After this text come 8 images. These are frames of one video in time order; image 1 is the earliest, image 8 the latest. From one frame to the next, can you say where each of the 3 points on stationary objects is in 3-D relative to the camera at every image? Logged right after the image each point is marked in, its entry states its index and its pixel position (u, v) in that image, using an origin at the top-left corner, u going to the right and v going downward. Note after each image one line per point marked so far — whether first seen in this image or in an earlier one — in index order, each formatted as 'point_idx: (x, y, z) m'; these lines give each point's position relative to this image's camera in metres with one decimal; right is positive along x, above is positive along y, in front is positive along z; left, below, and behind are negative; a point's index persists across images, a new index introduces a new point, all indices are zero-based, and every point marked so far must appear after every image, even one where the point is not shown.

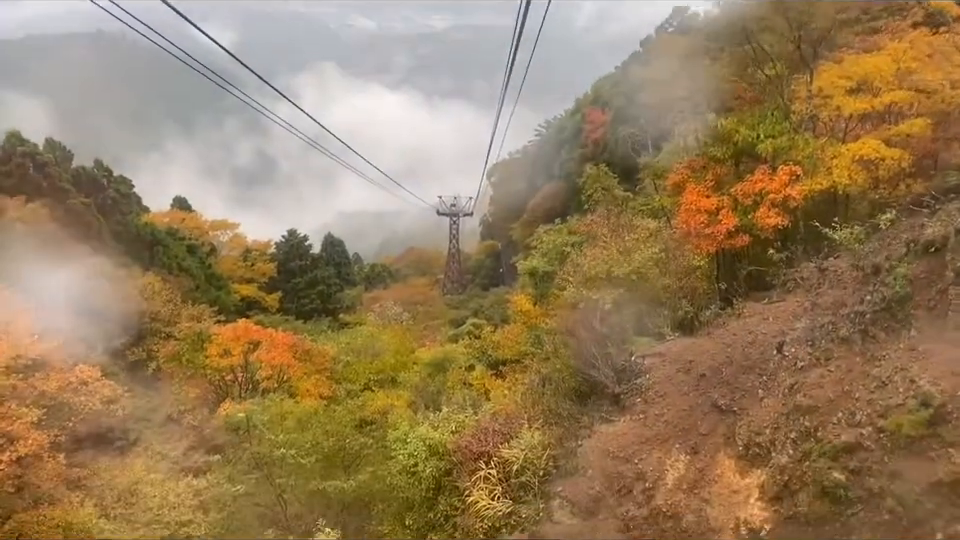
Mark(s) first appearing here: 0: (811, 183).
0: (+5.6, +1.5, +13.9) m
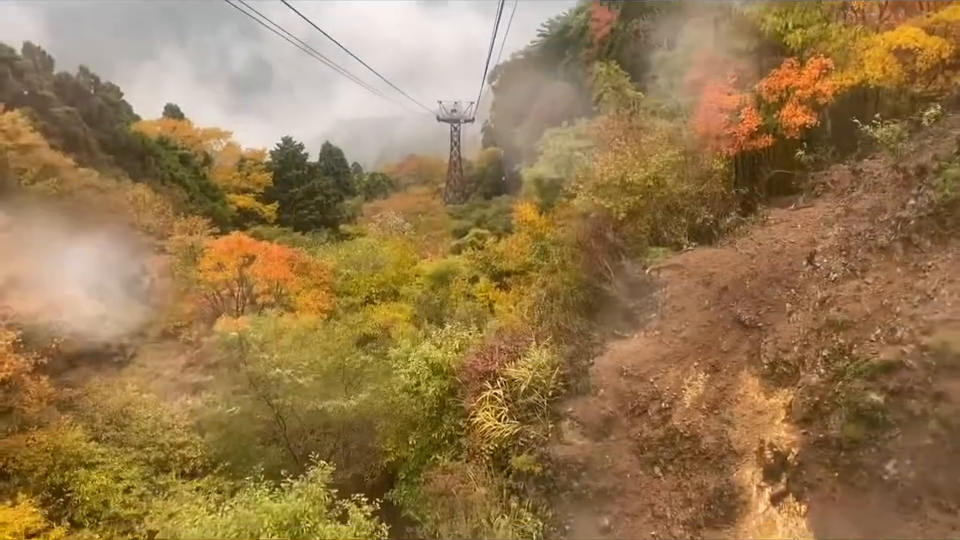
0: (+5.7, +3.0, +12.7) m
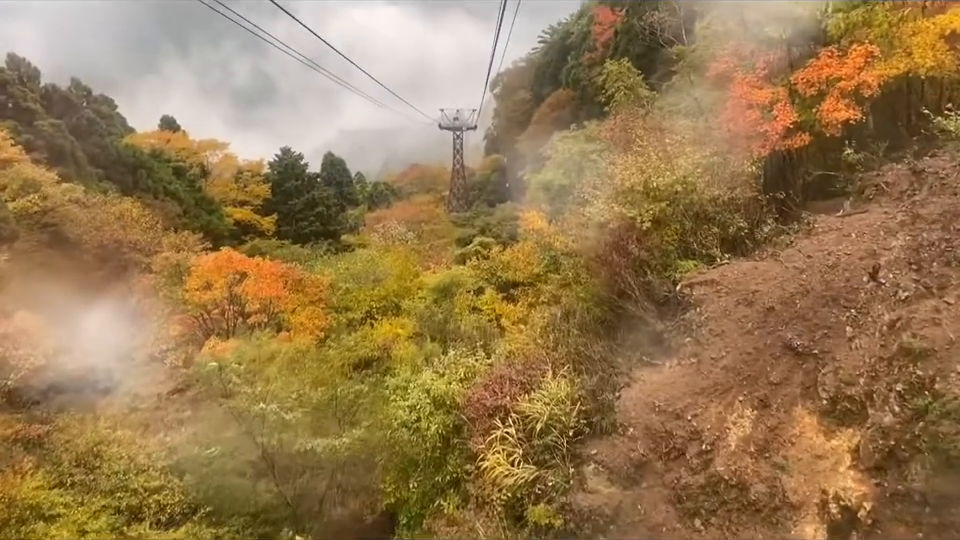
0: (+5.7, +2.9, +11.3) m
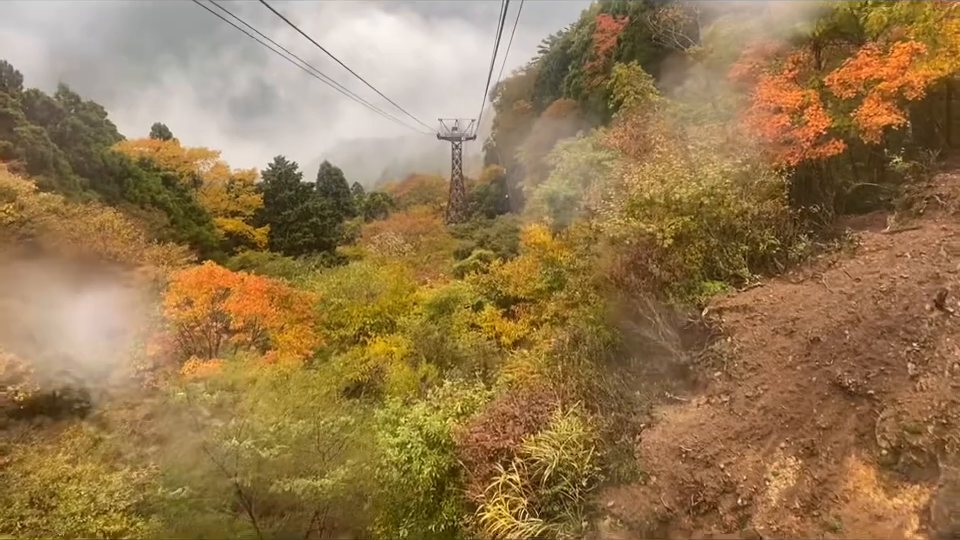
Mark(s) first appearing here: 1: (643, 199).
0: (+5.7, +2.6, +10.1) m
1: (+2.1, +0.9, +10.2) m
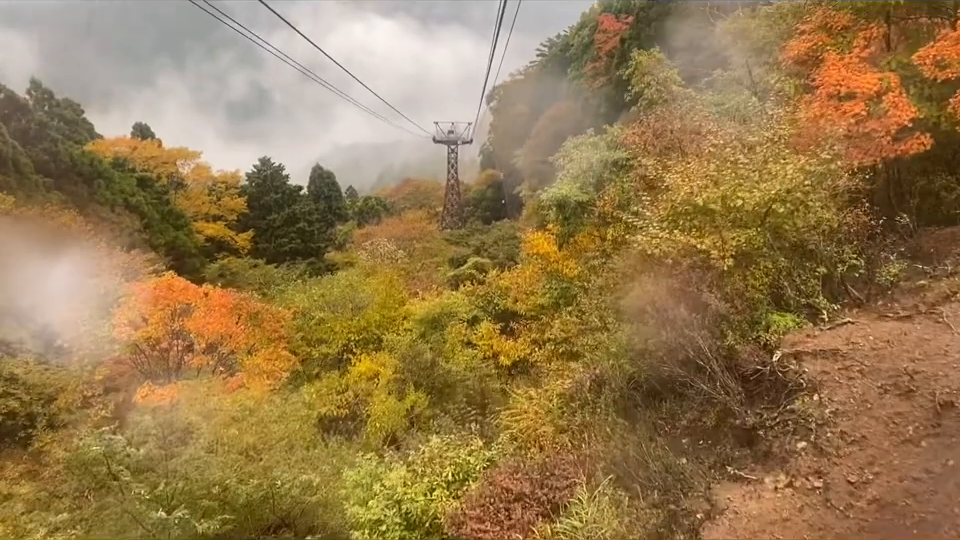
0: (+5.7, +2.3, +8.0) m
1: (+2.1, +0.6, +7.9) m
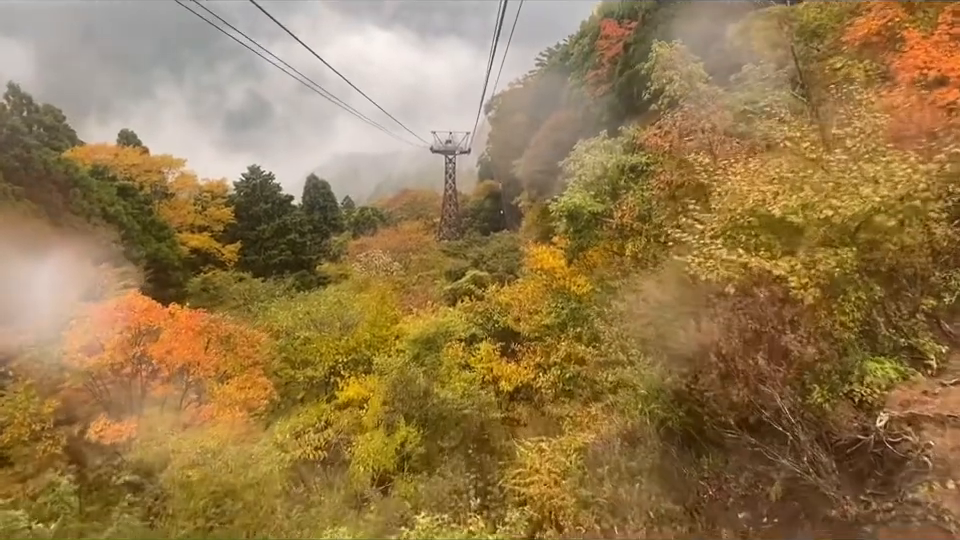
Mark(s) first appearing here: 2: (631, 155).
0: (+5.7, +2.0, +6.2) m
1: (+2.1, +0.4, +6.2) m
2: (+2.5, +1.9, +13.2) m
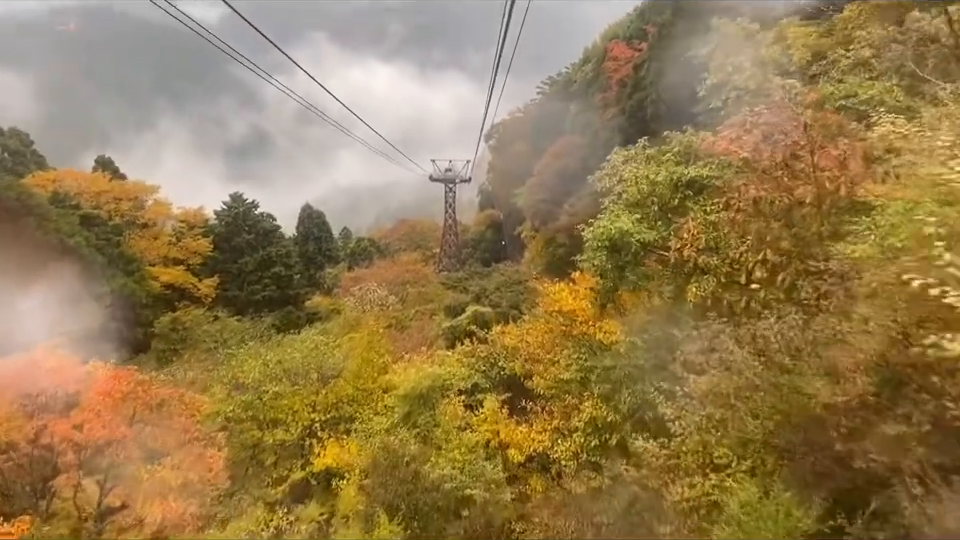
0: (+5.8, +1.7, +3.0) m
1: (+2.2, +0.1, +2.9) m
2: (+2.5, +1.3, +10.0) m
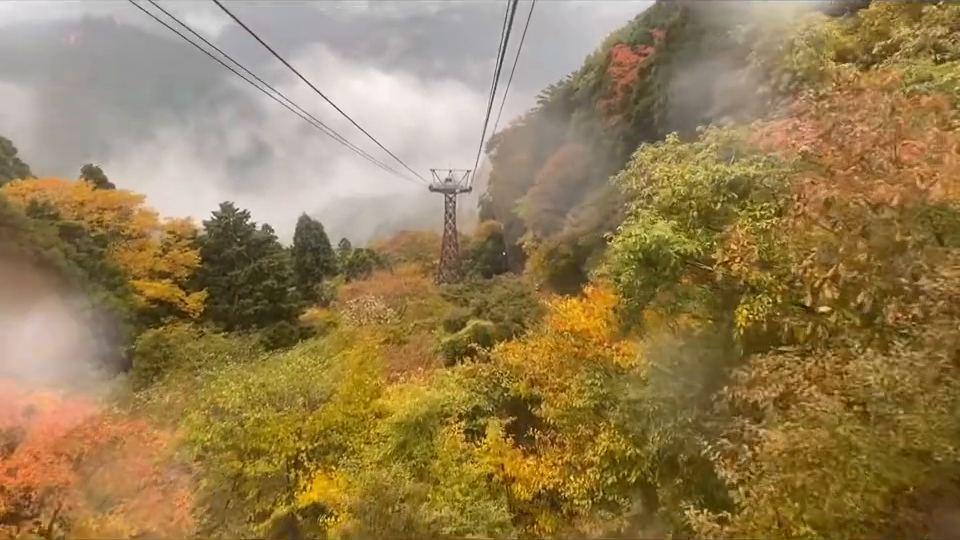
0: (+5.8, +1.6, +1.5) m
1: (+2.2, 0.0, +1.4) m
2: (+2.6, +1.1, +8.4) m
